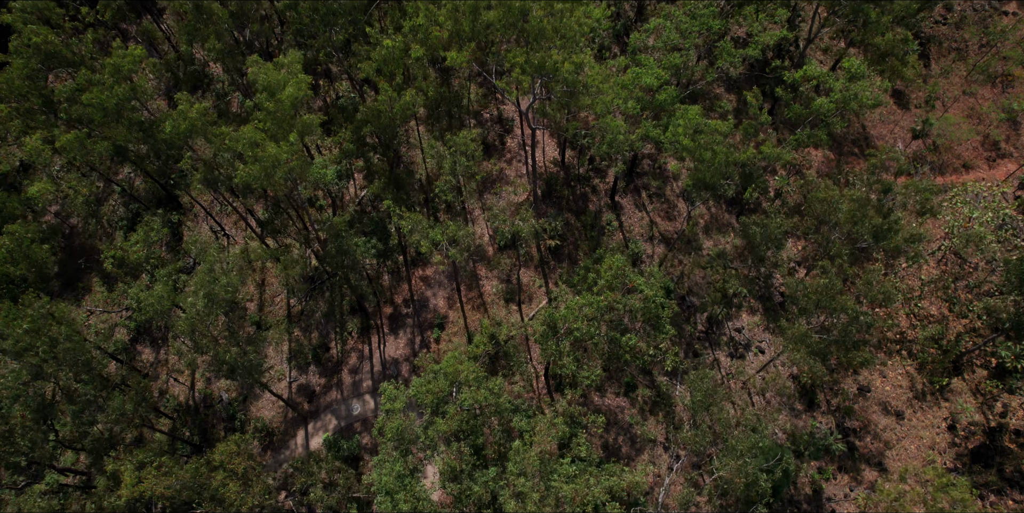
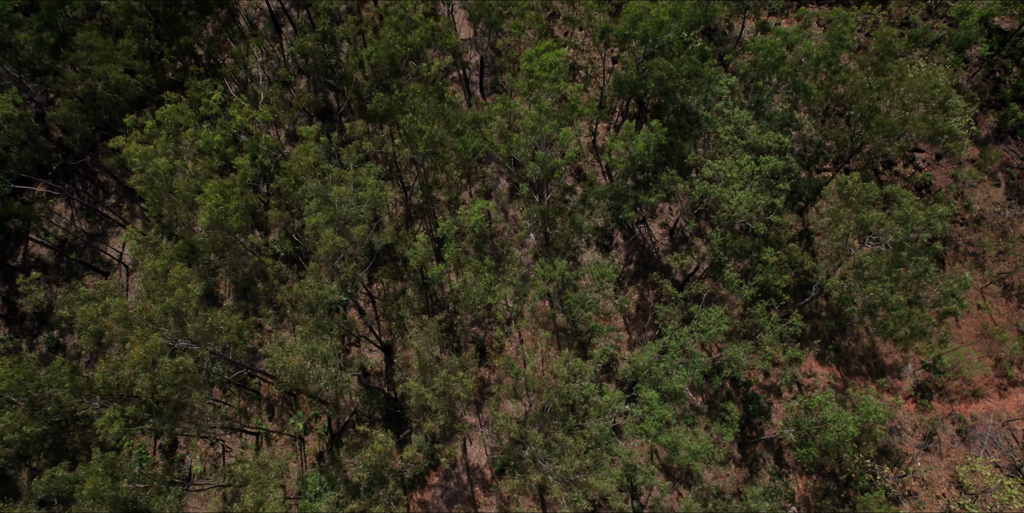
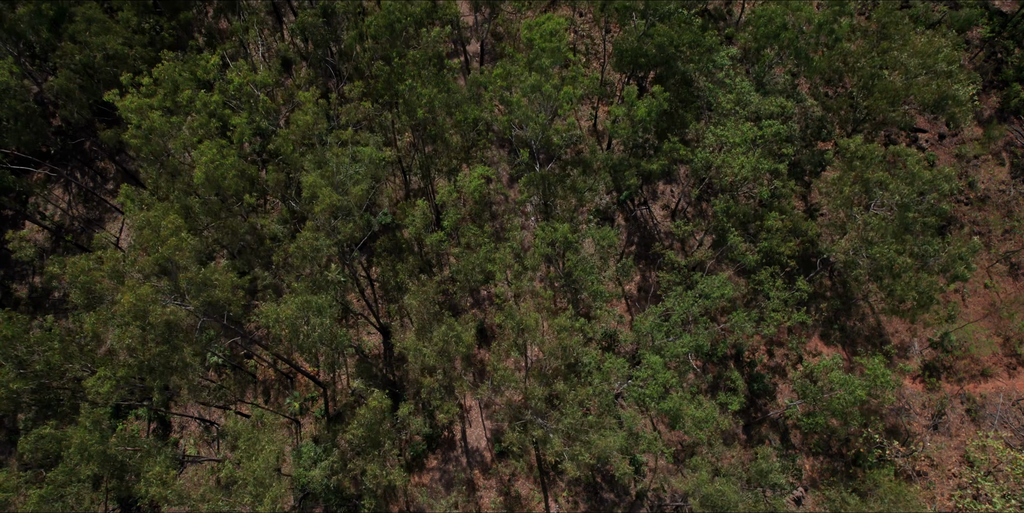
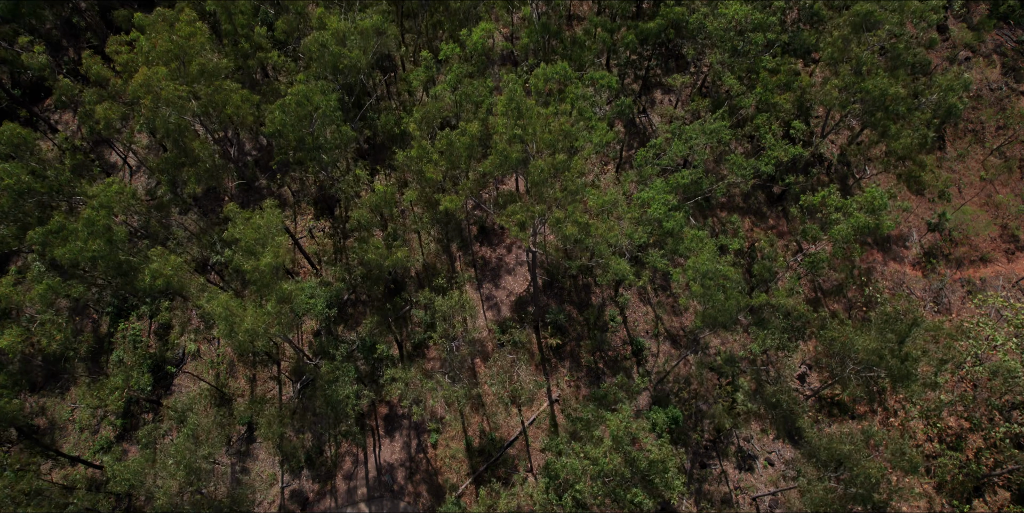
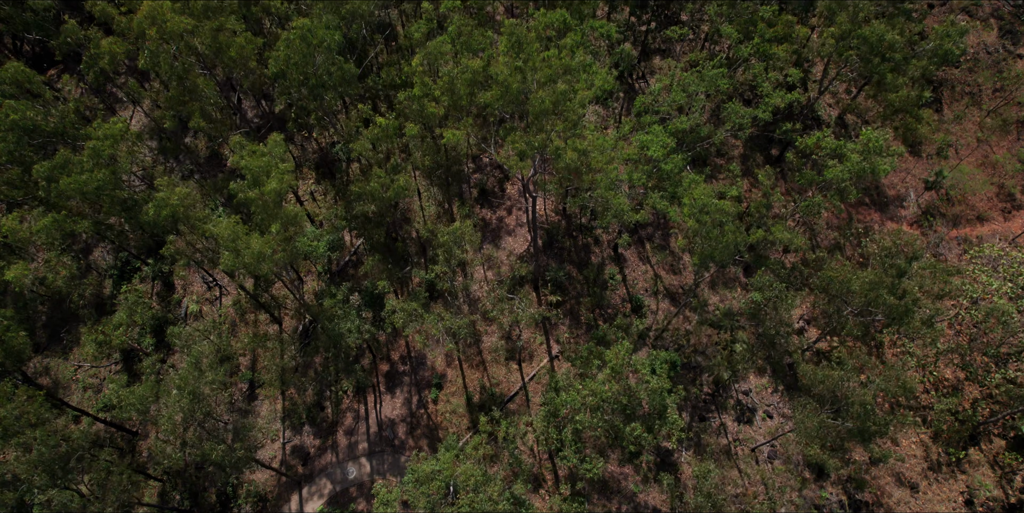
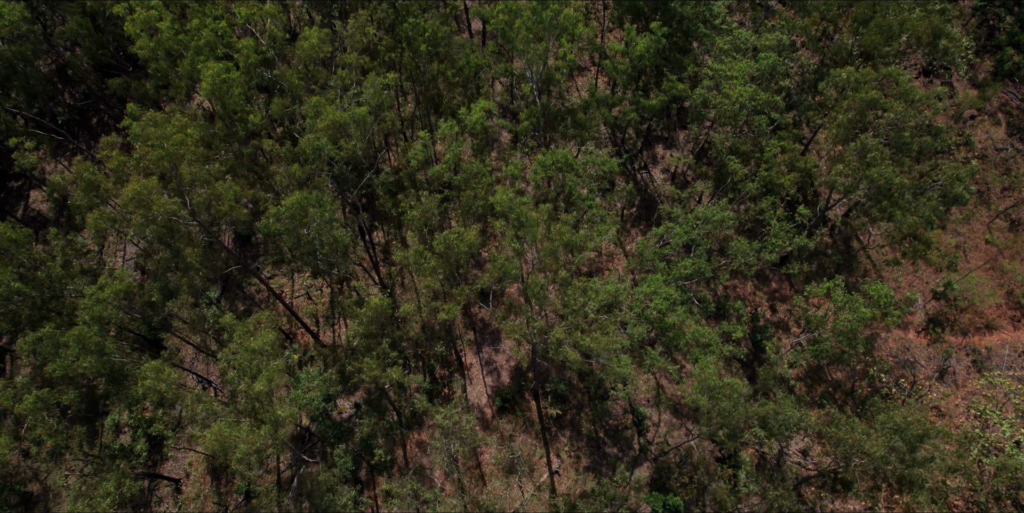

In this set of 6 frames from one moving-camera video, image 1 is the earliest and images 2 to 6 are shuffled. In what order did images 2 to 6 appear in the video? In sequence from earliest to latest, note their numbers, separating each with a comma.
5, 4, 6, 3, 2
